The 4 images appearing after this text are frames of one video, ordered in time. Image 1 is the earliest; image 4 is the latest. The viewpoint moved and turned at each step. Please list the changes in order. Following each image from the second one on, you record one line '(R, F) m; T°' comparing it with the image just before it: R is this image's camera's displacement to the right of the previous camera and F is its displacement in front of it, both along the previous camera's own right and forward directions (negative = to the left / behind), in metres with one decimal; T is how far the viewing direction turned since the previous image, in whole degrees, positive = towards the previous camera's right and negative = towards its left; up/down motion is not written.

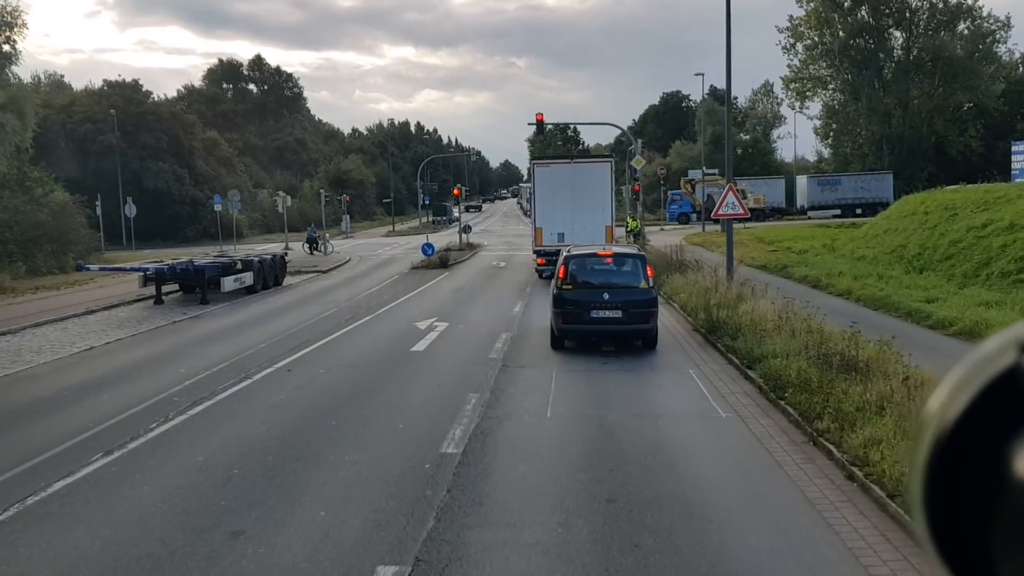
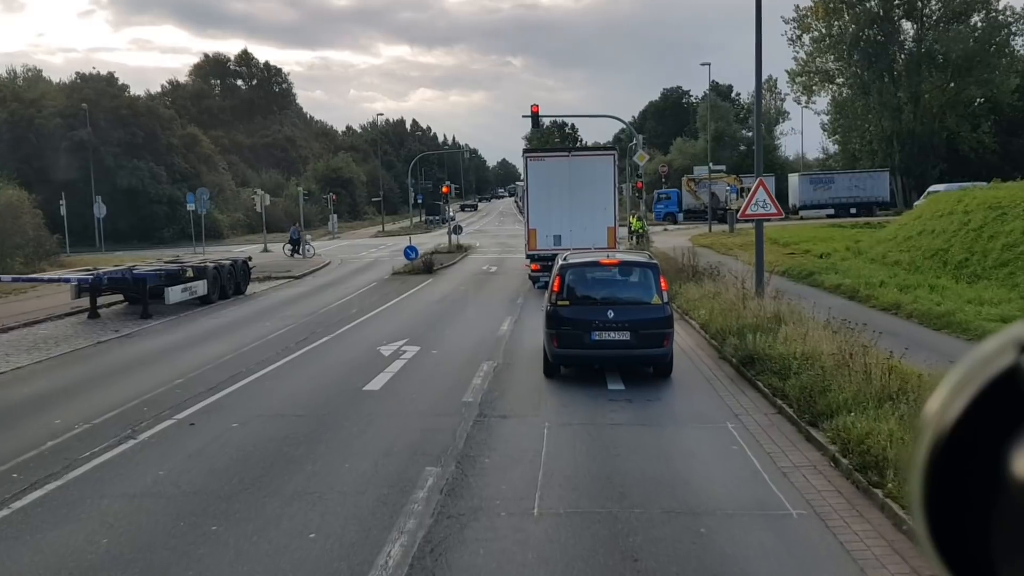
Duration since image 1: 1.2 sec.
(+0.2, +3.2) m; 0°
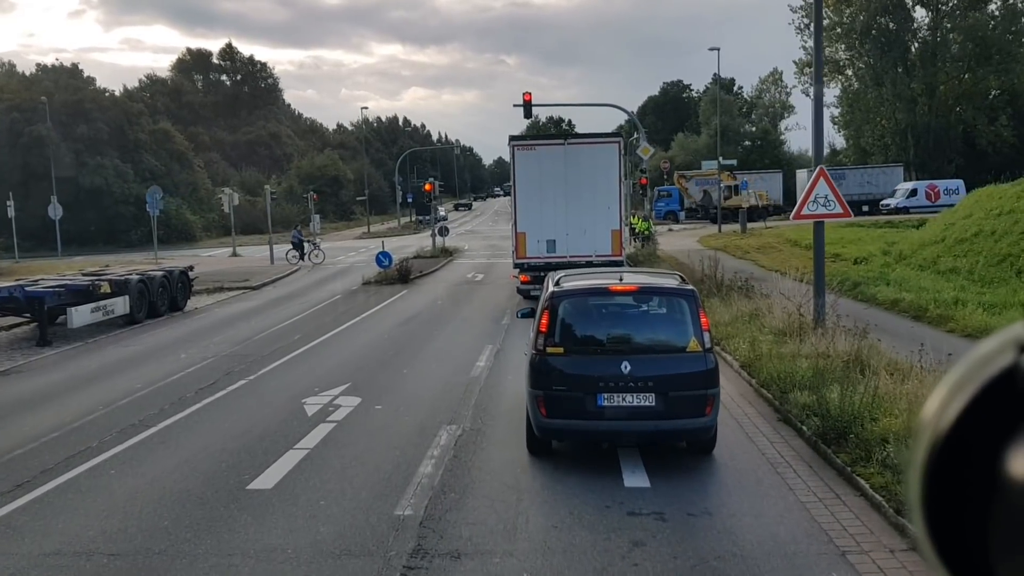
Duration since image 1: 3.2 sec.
(+0.3, +3.9) m; 0°
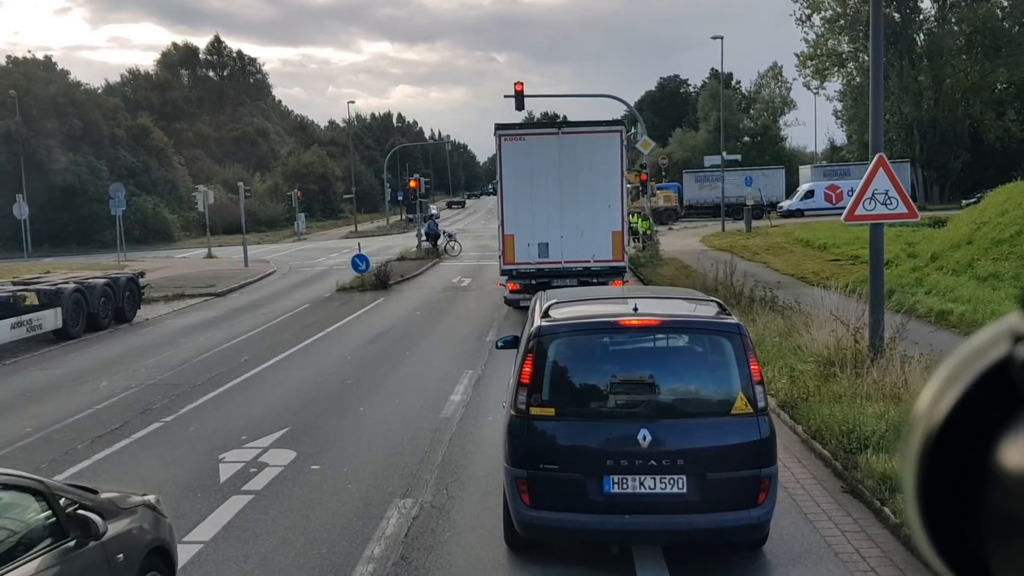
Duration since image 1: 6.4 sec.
(+0.2, +2.4) m; 0°
